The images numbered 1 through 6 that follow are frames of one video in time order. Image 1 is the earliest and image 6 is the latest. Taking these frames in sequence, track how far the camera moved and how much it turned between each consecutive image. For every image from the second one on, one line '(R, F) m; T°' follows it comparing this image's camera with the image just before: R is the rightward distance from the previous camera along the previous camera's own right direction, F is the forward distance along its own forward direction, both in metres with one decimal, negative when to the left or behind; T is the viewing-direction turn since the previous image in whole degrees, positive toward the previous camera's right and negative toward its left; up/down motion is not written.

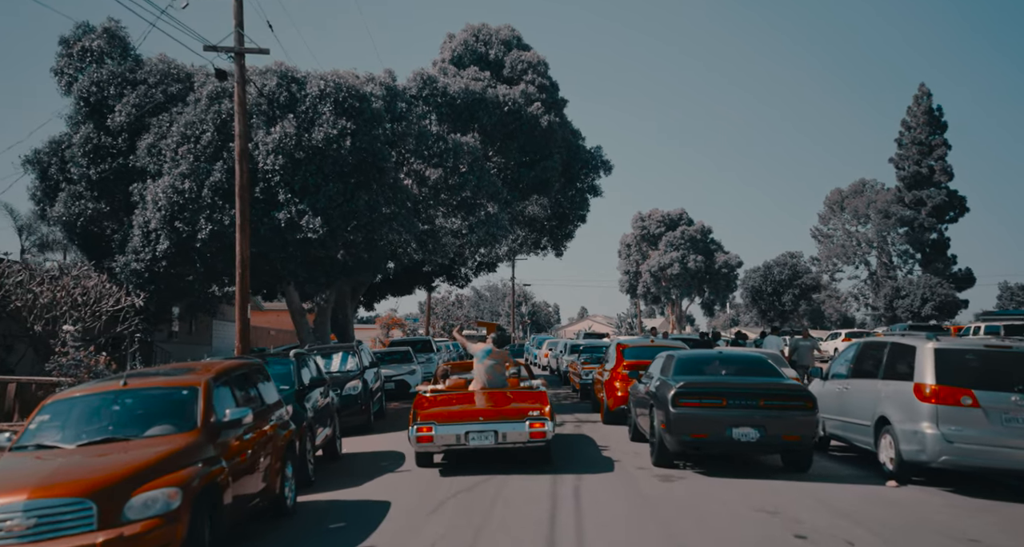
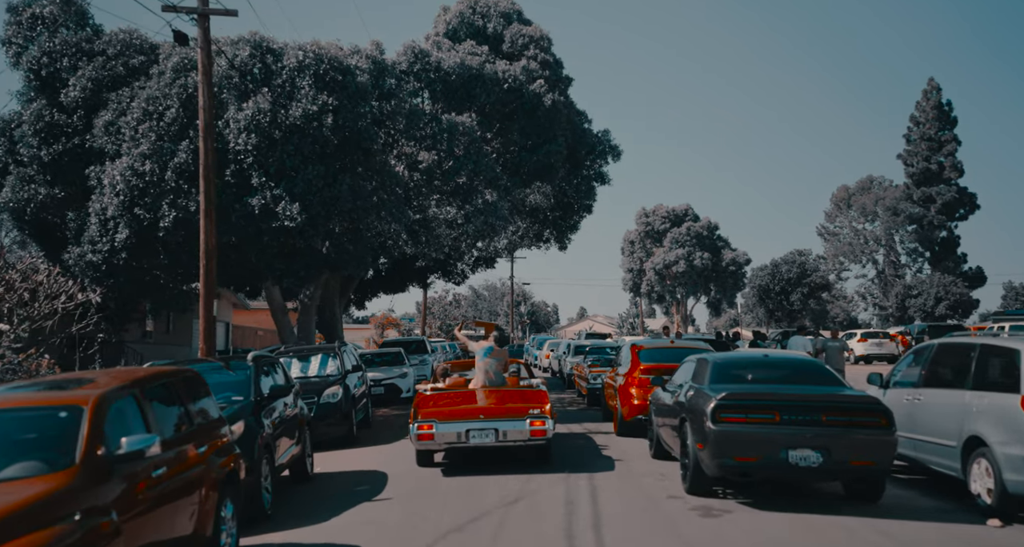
(0.0, +2.1) m; 0°
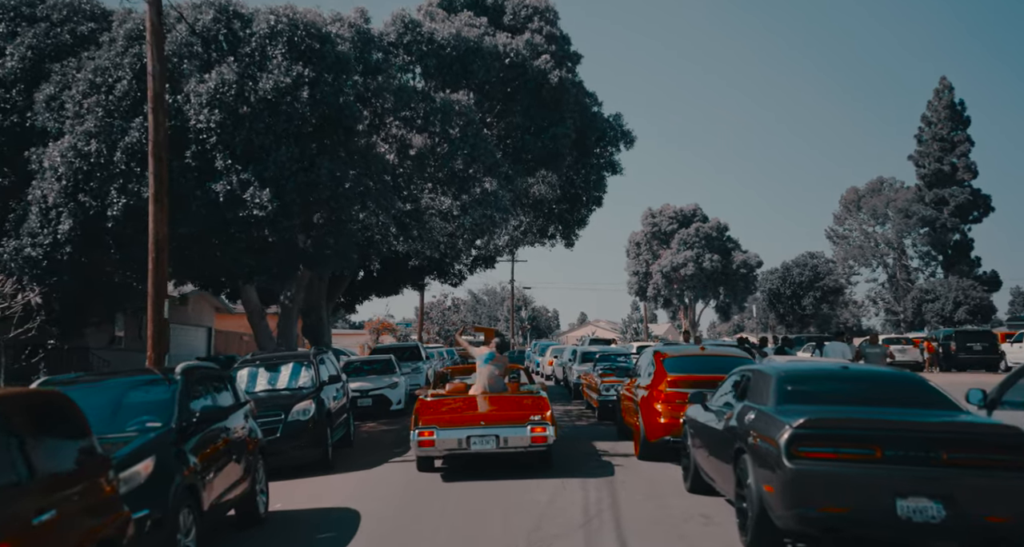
(0.0, +2.3) m; 0°
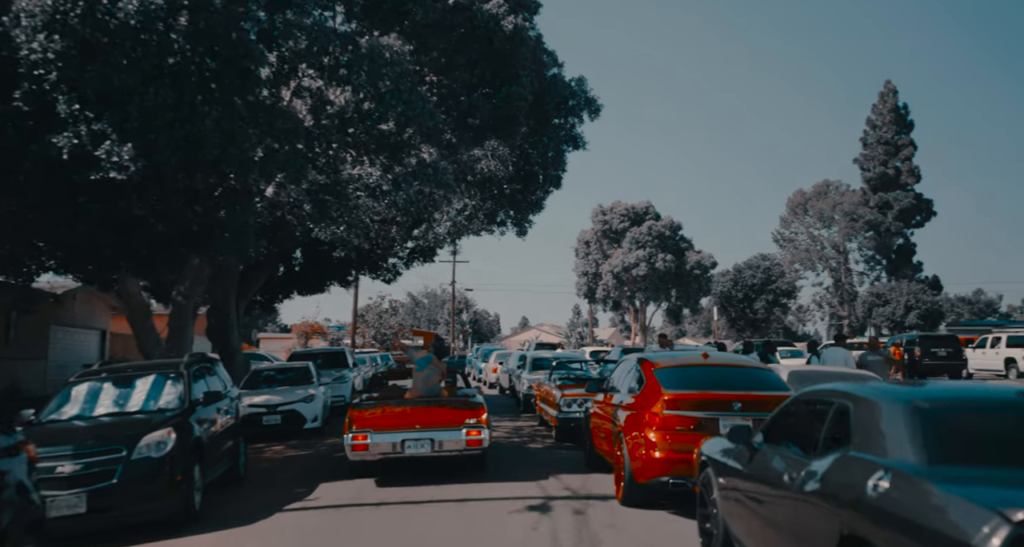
(0.0, +3.4) m; +4°
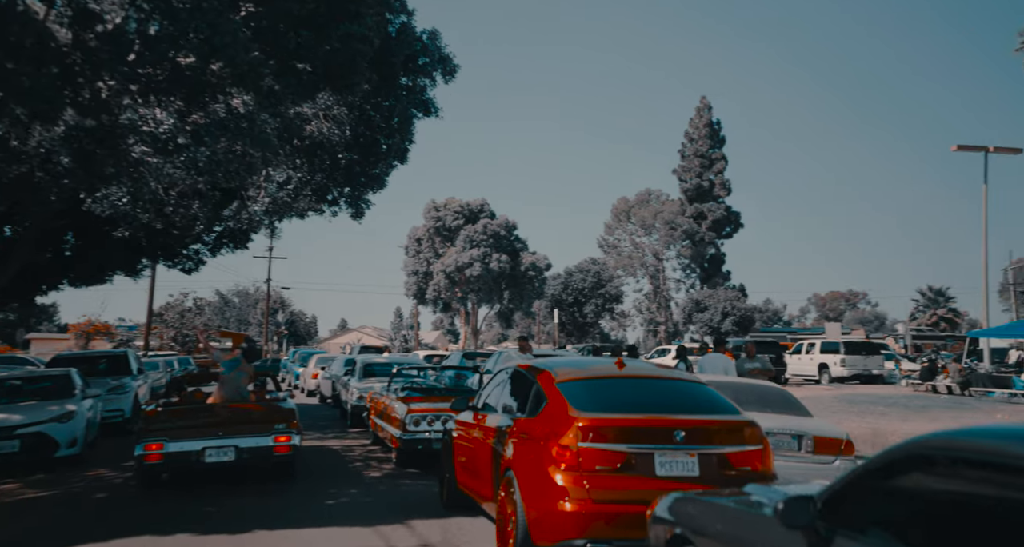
(-0.2, +3.0) m; +12°
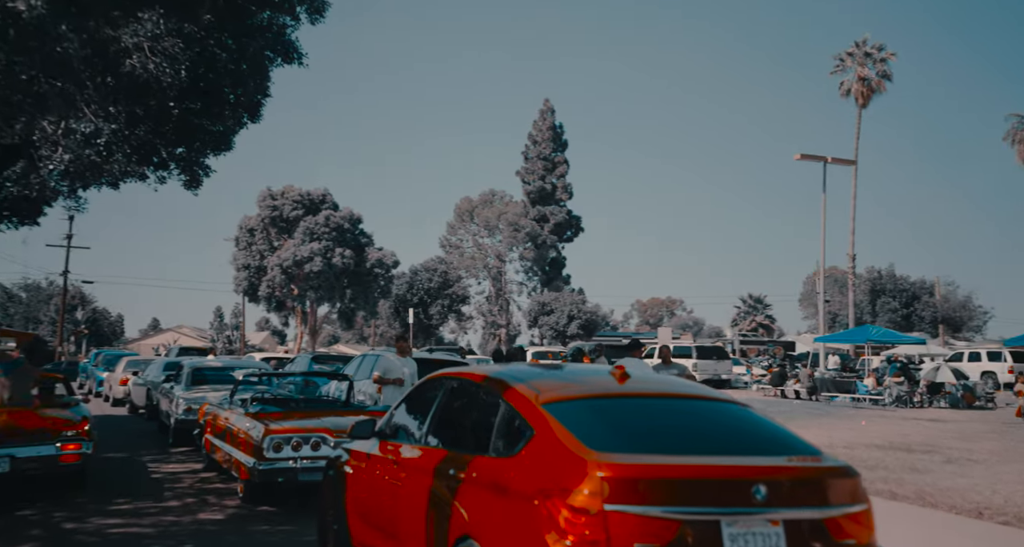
(-0.7, +2.8) m; +11°
